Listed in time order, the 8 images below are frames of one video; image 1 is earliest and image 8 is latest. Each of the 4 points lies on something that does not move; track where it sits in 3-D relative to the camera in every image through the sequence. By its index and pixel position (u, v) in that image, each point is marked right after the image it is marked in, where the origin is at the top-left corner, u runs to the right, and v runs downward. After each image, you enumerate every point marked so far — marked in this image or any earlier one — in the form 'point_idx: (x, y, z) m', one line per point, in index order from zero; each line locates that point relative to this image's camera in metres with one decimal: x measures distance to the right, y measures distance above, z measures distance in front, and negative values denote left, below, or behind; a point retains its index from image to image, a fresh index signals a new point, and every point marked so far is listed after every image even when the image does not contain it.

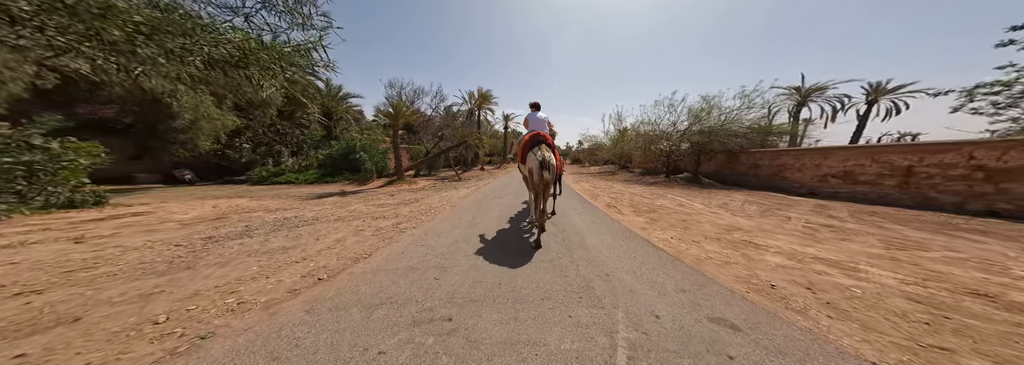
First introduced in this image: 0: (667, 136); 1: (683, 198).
0: (+8.8, +2.6, +13.8) m
1: (+6.1, -0.6, +8.7) m
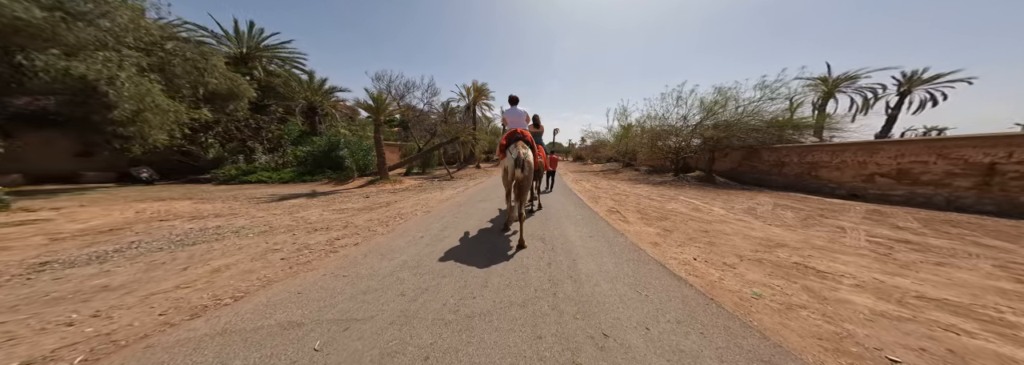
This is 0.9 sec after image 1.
0: (+8.5, +2.6, +12.5) m
1: (+5.7, -0.6, +7.5) m
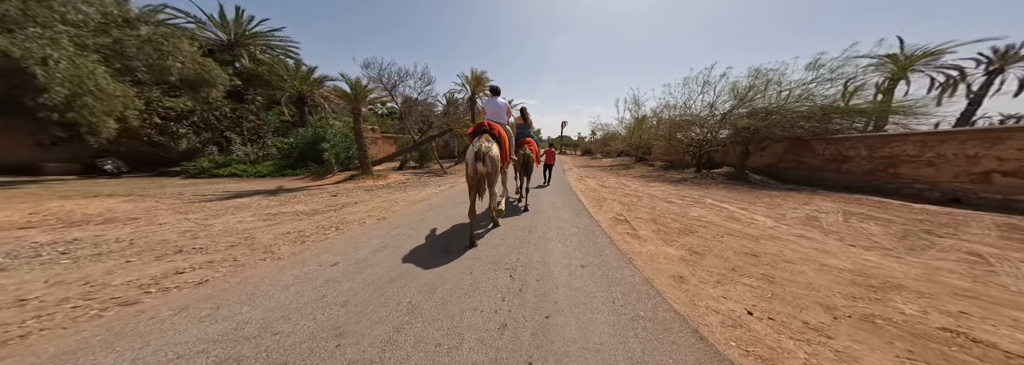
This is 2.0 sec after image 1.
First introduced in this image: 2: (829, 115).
0: (+8.4, +2.7, +10.8) m
1: (+5.4, -0.6, +6.0) m
2: (+9.9, +2.1, +7.8) m
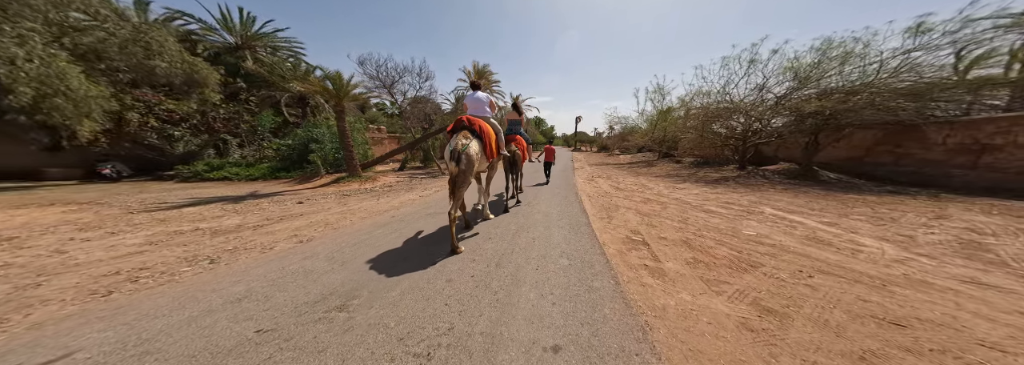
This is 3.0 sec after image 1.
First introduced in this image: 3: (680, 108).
0: (+8.4, +2.7, +8.7) m
1: (+5.1, -0.6, +4.2) m
2: (+9.7, +2.1, +5.6) m
3: (+9.0, +3.9, +12.8) m
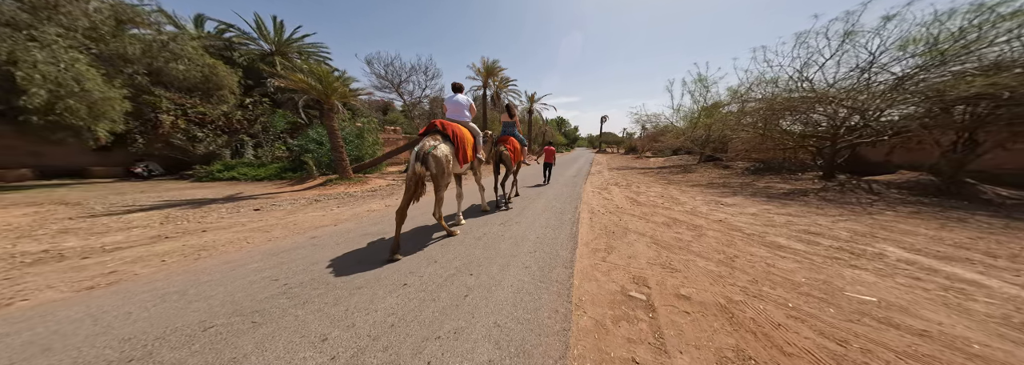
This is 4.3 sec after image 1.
0: (+8.3, +2.3, +6.3) m
1: (+4.3, -0.9, +2.2) m
2: (+9.2, +1.7, +3.0) m
3: (+9.4, +3.5, +10.3) m
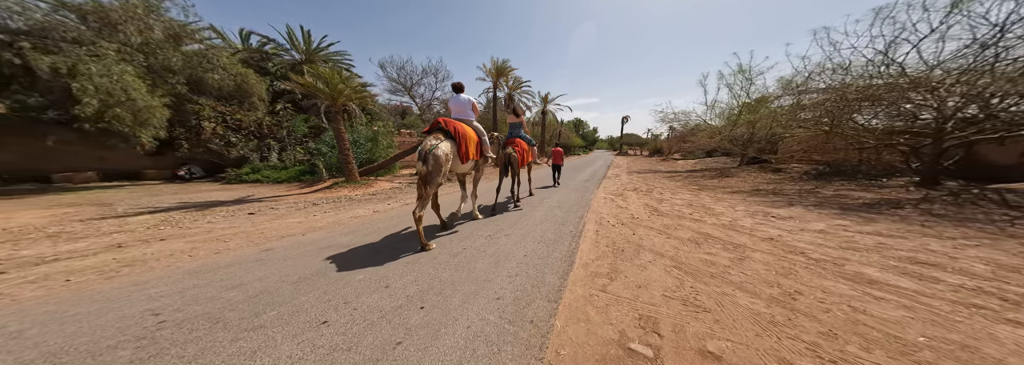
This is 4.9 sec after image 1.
0: (+8.3, +2.2, +4.8) m
1: (+3.9, -1.0, +1.1) m
2: (+8.8, +1.6, +1.4) m
3: (+9.8, +3.2, +8.7) m
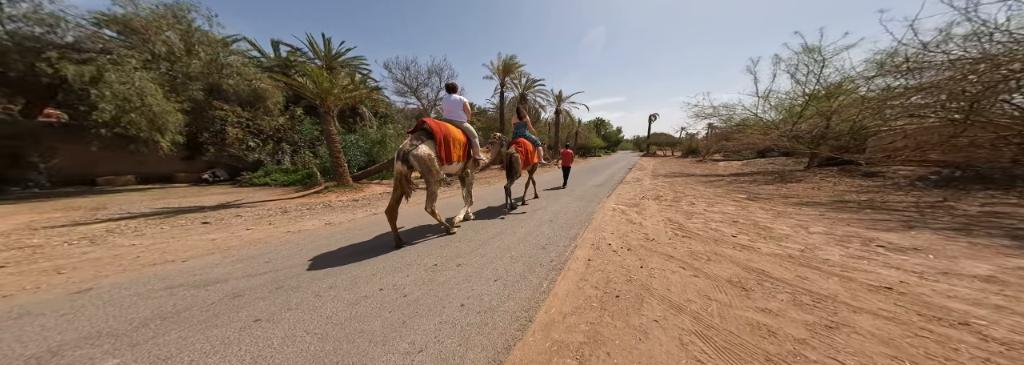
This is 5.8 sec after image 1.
0: (+7.8, +2.0, +2.7) m
1: (+2.9, -1.1, -0.5) m
2: (+7.9, +1.4, -0.7) m
3: (+9.7, +3.0, +6.3) m
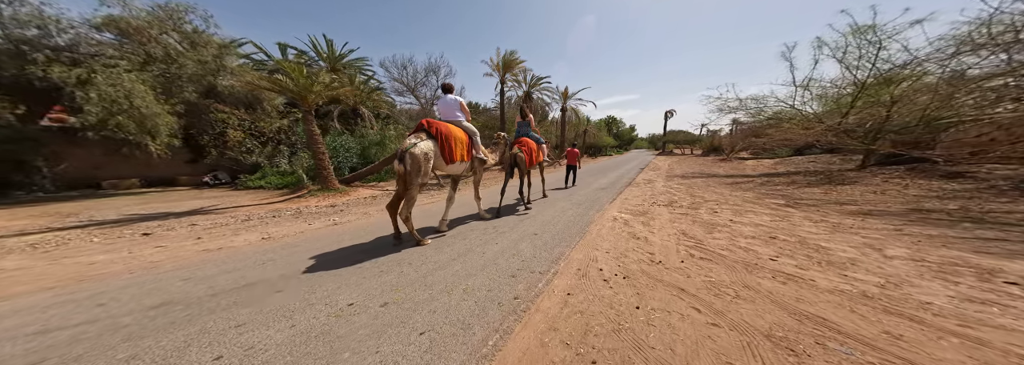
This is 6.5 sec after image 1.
0: (+7.2, +1.9, +1.4) m
1: (+2.2, -1.1, -1.5) m
2: (+7.1, +1.4, -2.1) m
3: (+9.4, +3.0, +4.9) m
